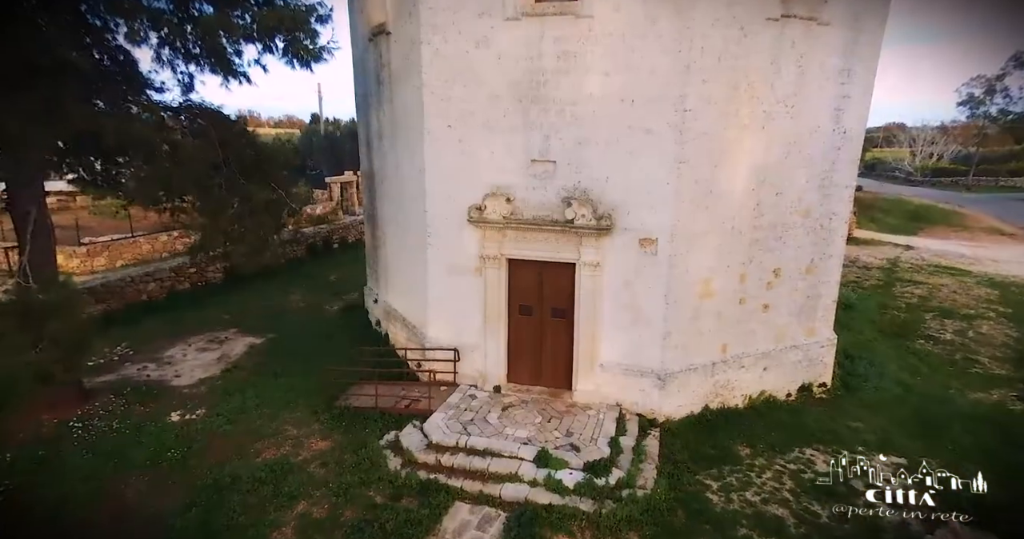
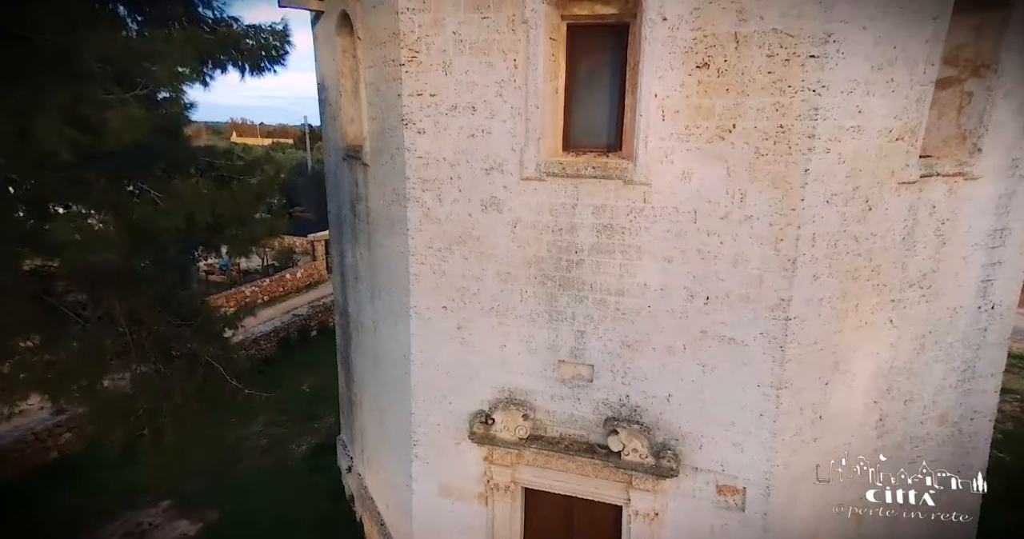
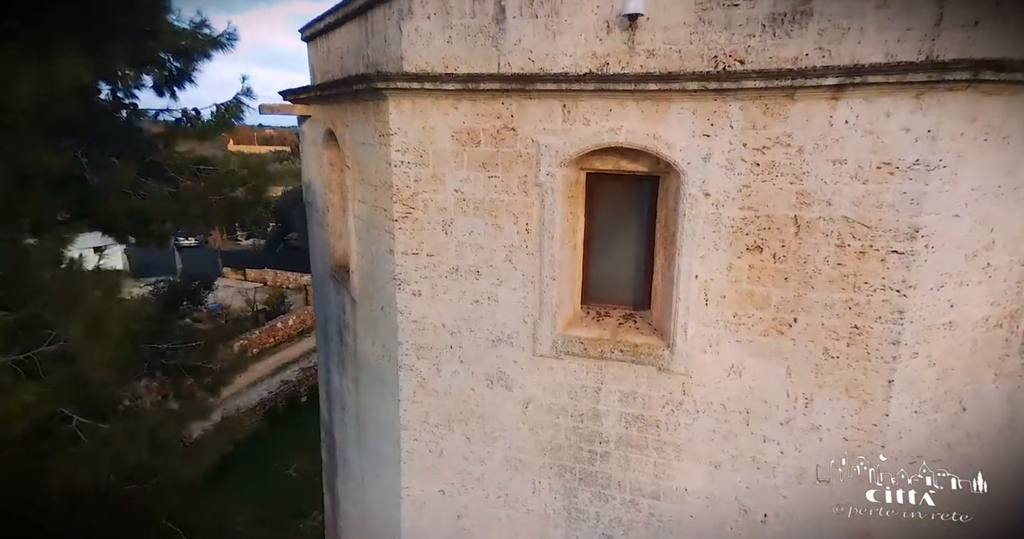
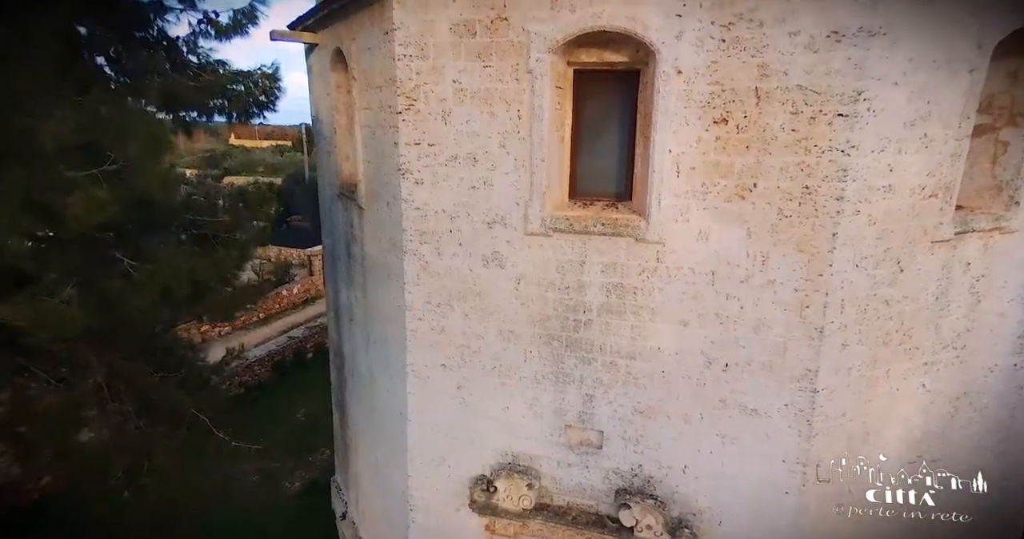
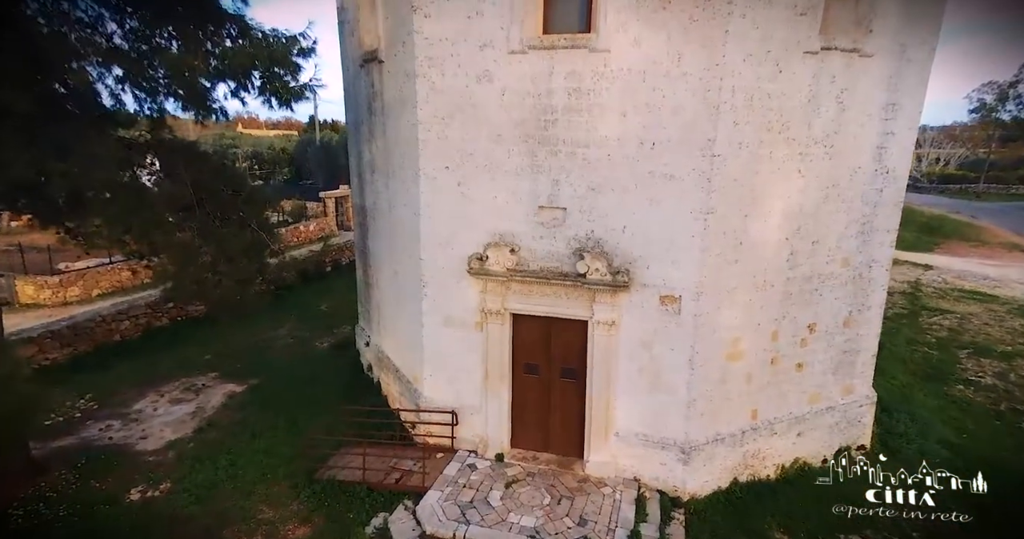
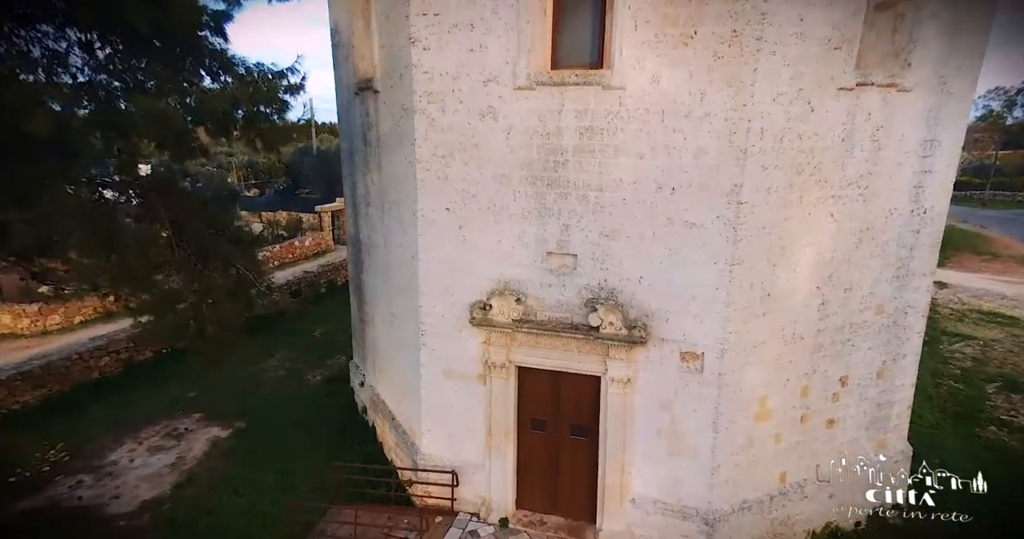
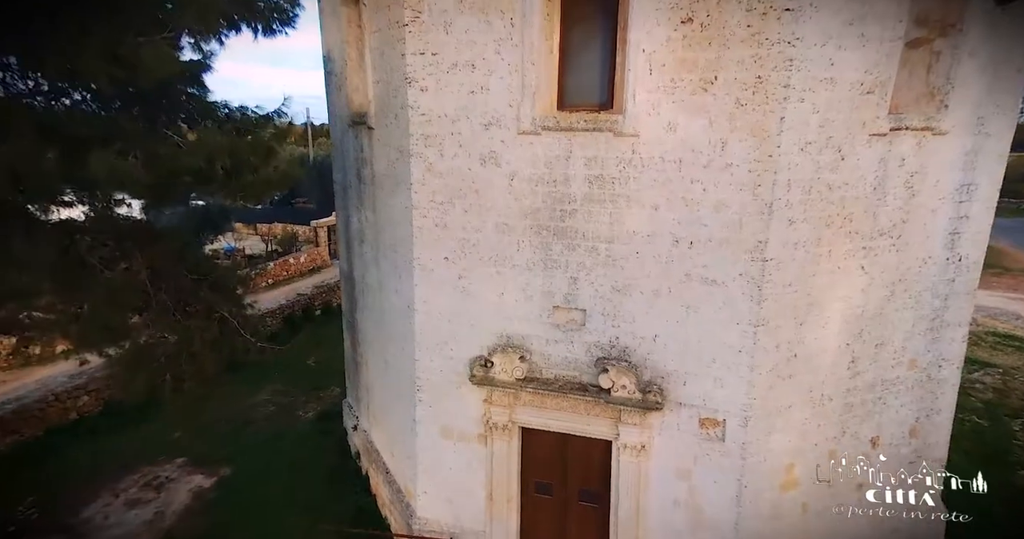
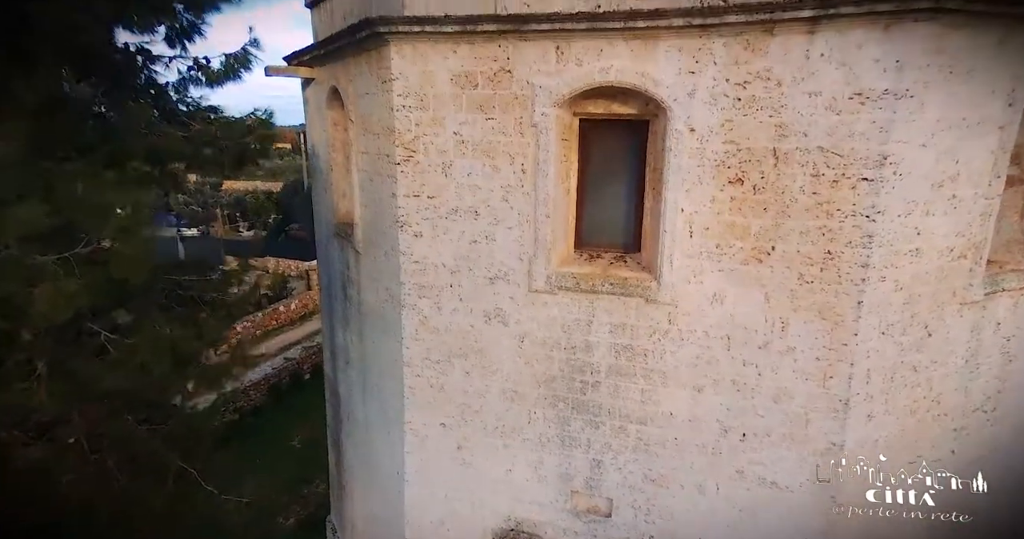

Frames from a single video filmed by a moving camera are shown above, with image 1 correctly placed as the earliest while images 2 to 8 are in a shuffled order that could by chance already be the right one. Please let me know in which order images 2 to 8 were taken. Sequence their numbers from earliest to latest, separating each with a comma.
5, 6, 7, 2, 4, 8, 3
